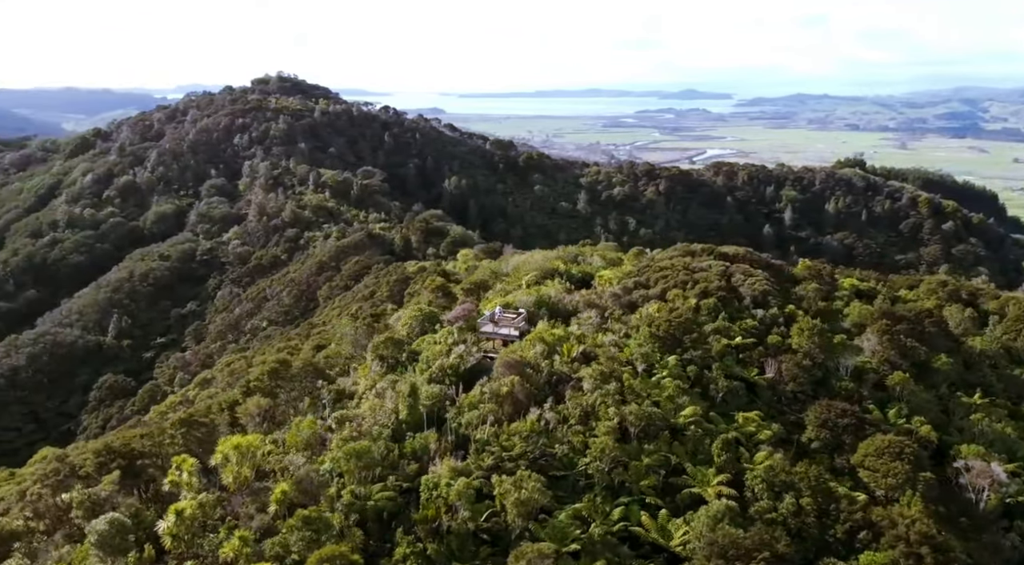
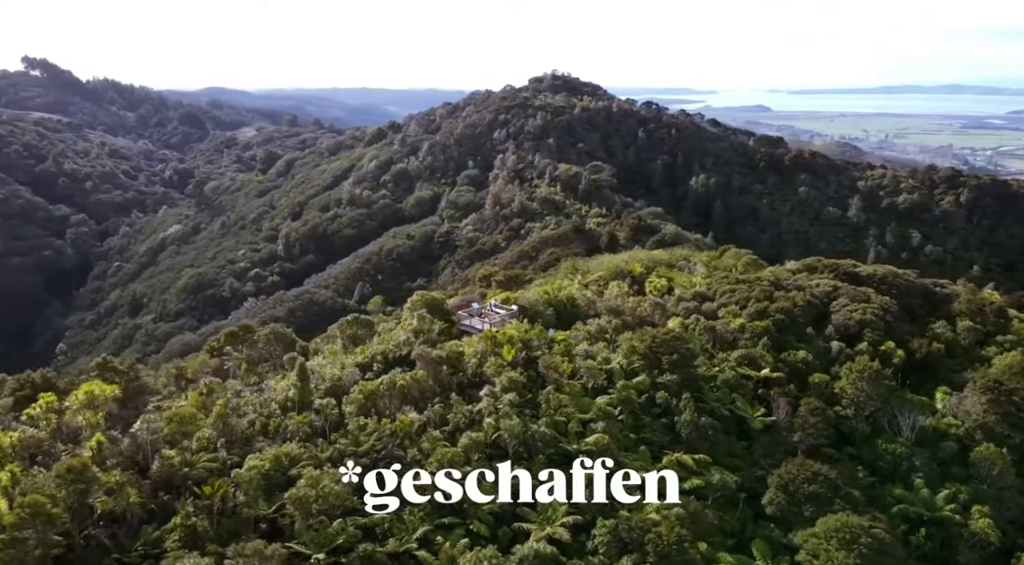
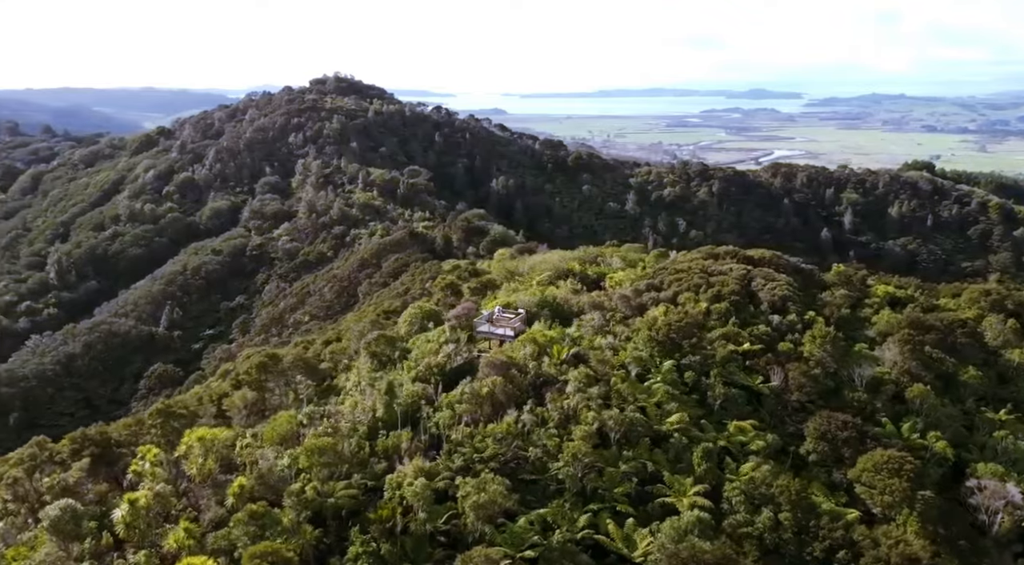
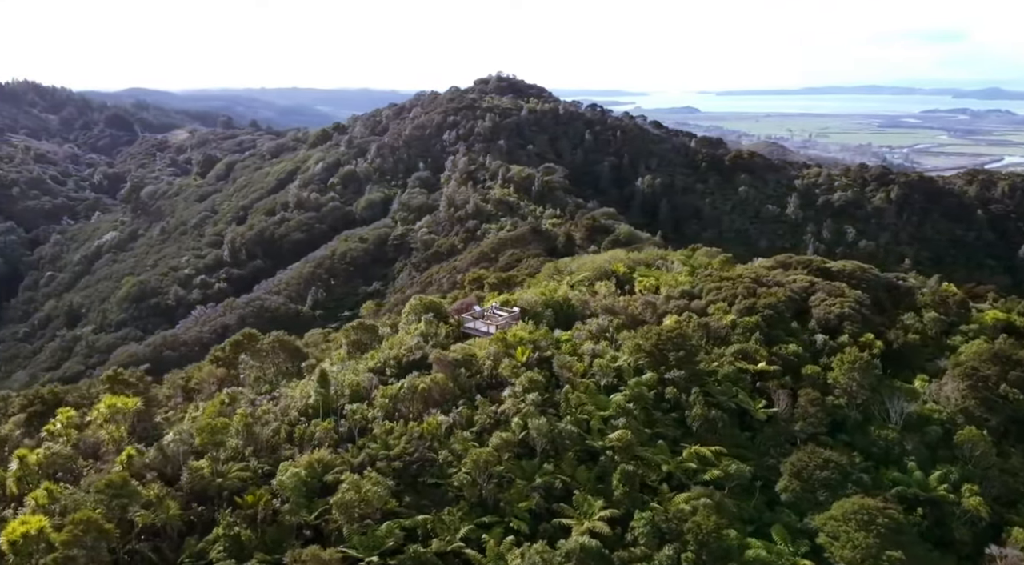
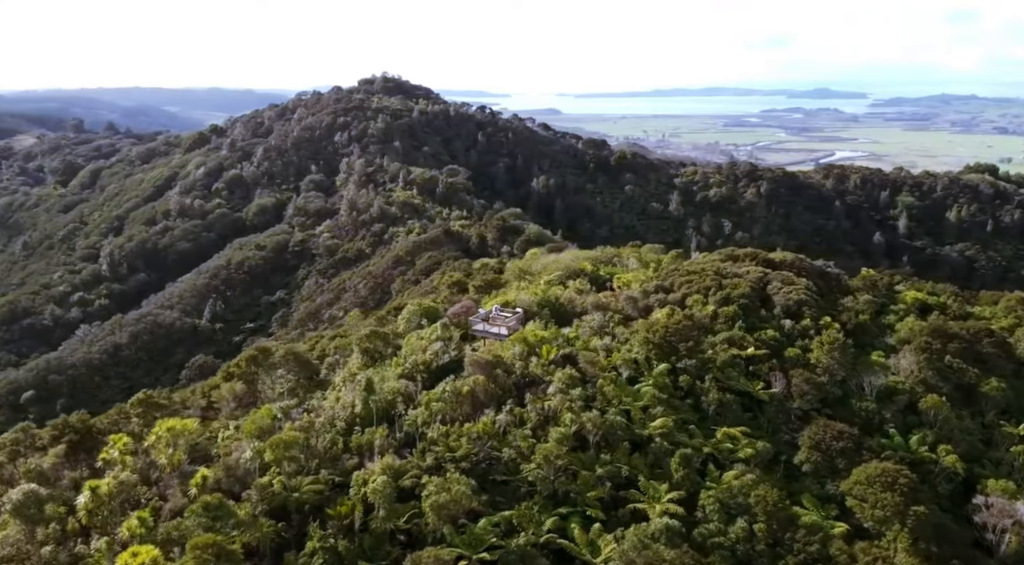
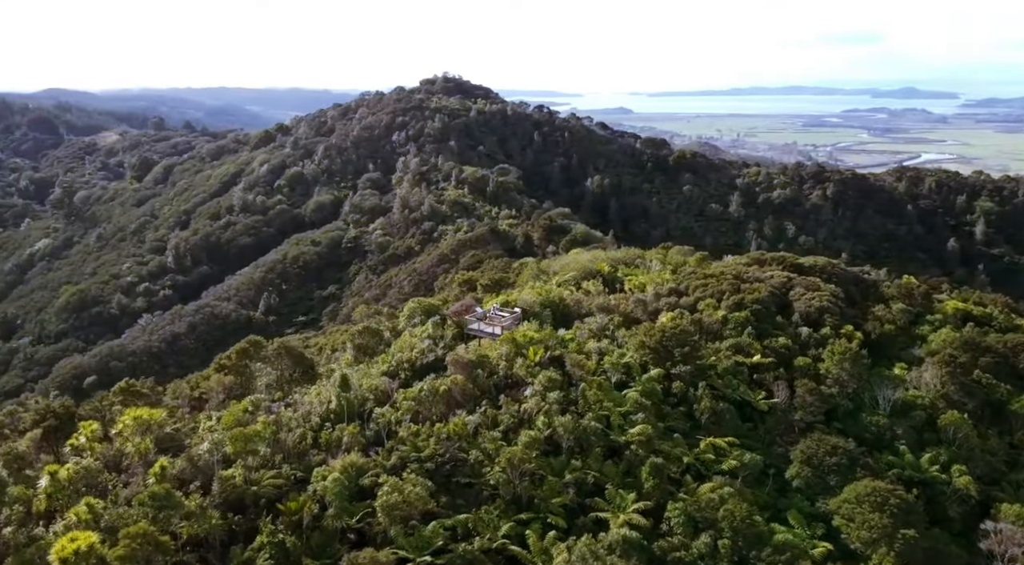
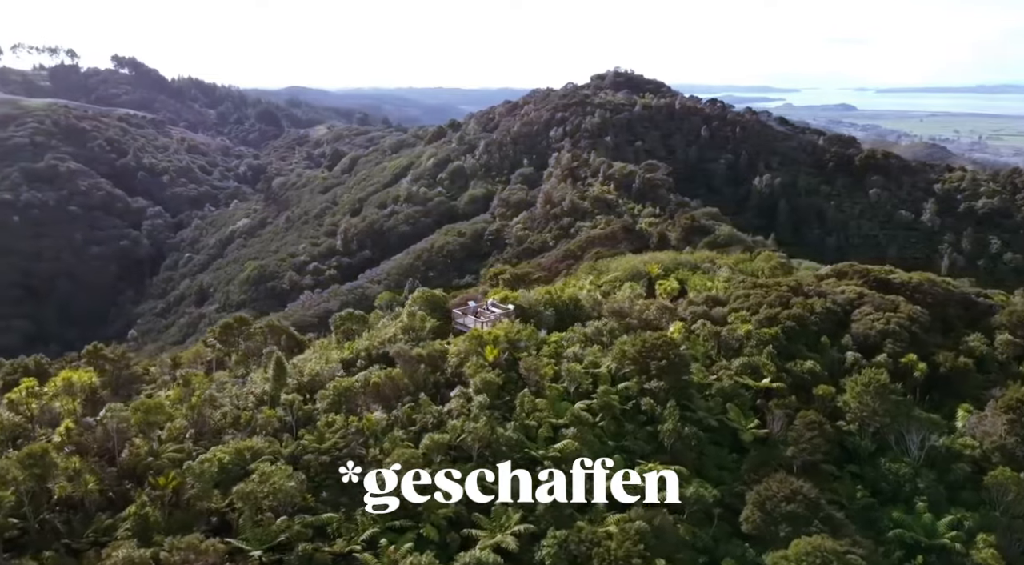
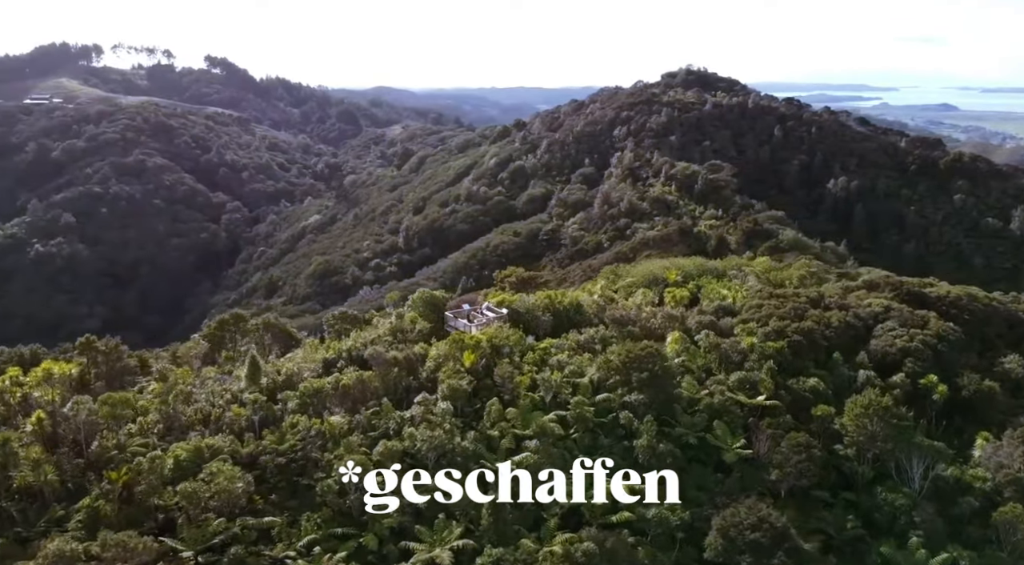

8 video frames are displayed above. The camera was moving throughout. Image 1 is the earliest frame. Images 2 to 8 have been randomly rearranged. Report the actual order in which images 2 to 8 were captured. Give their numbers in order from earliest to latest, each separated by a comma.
3, 5, 6, 4, 2, 7, 8
